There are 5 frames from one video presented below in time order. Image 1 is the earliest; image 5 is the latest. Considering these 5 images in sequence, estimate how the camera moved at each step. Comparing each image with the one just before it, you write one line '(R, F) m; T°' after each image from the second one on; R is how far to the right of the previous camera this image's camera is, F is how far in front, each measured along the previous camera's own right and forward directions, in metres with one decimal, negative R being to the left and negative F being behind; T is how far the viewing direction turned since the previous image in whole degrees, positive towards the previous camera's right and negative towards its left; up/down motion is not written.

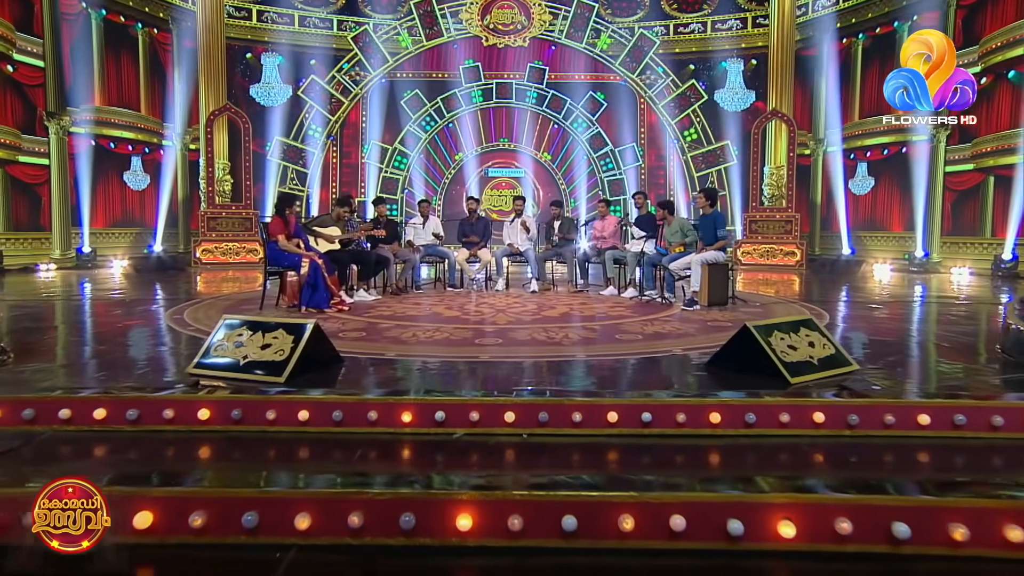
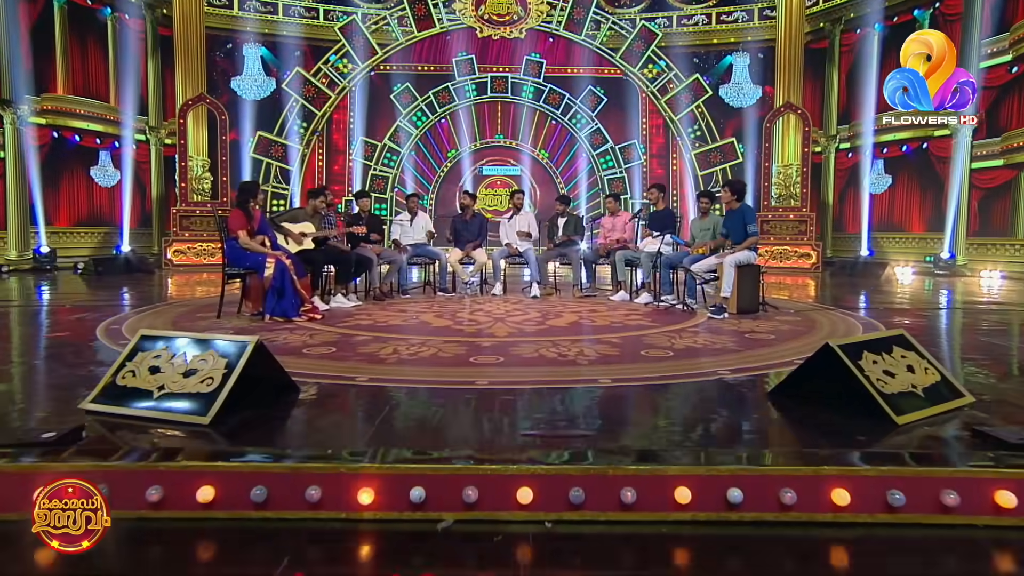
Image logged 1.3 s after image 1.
(-0.1, +0.8) m; +1°
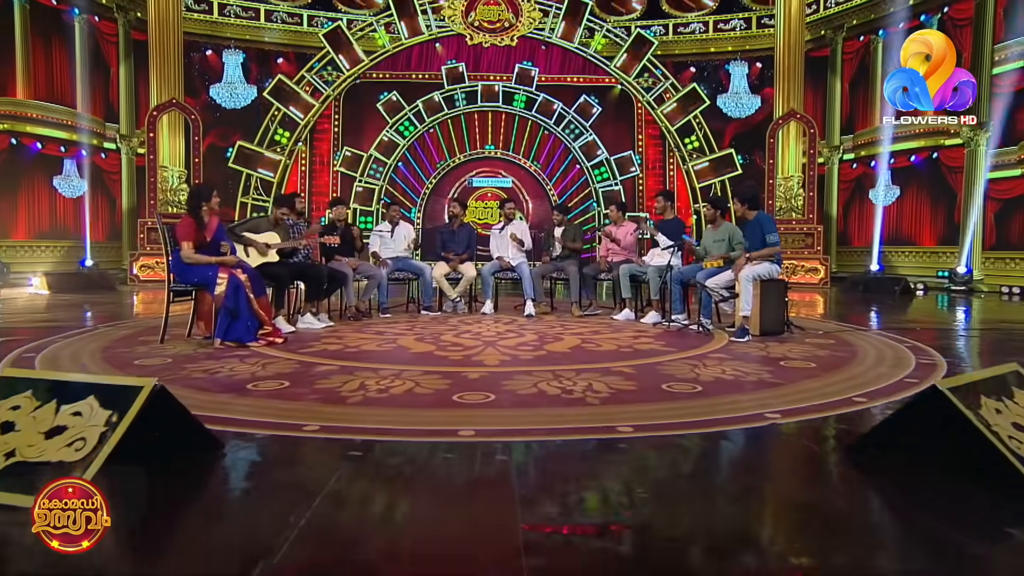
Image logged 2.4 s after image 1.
(0.0, +0.6) m; +1°
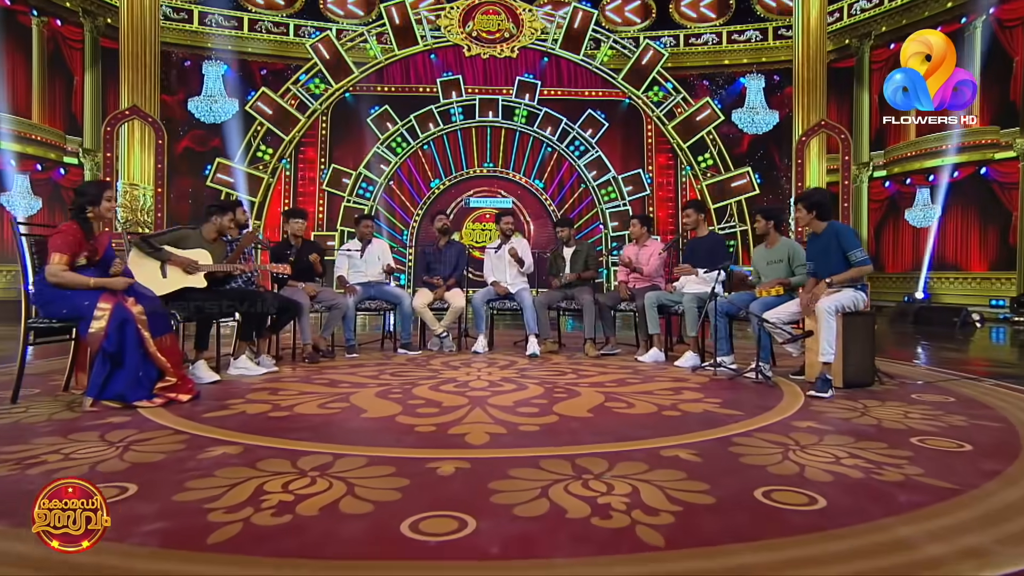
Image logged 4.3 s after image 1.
(0.0, +1.2) m; 0°
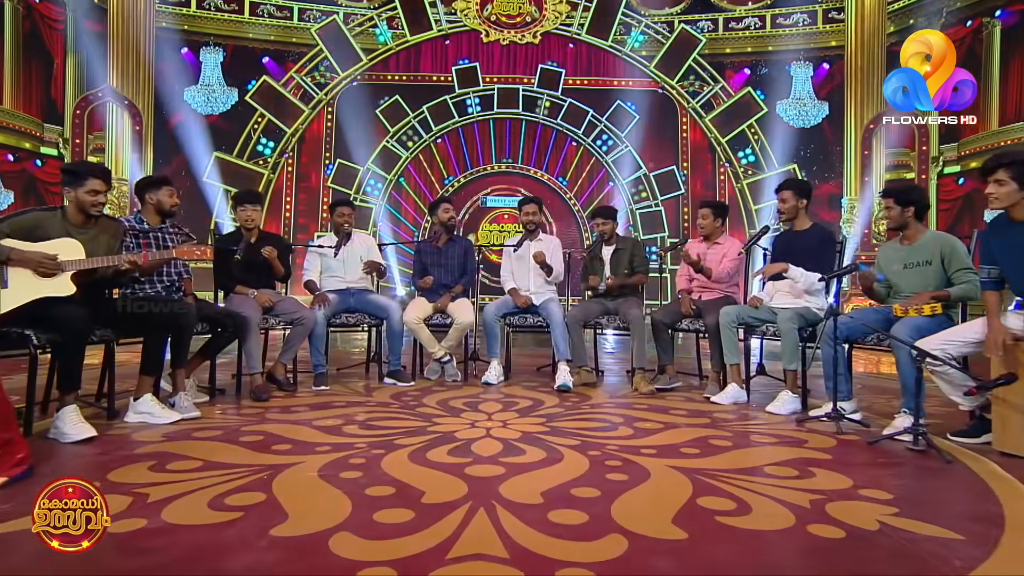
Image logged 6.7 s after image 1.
(0.0, +1.2) m; -2°
